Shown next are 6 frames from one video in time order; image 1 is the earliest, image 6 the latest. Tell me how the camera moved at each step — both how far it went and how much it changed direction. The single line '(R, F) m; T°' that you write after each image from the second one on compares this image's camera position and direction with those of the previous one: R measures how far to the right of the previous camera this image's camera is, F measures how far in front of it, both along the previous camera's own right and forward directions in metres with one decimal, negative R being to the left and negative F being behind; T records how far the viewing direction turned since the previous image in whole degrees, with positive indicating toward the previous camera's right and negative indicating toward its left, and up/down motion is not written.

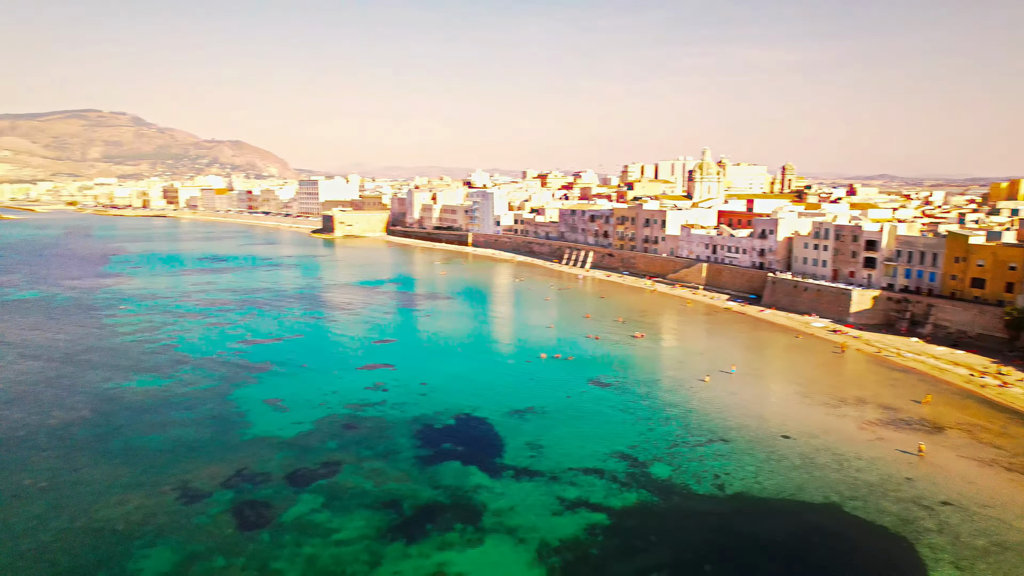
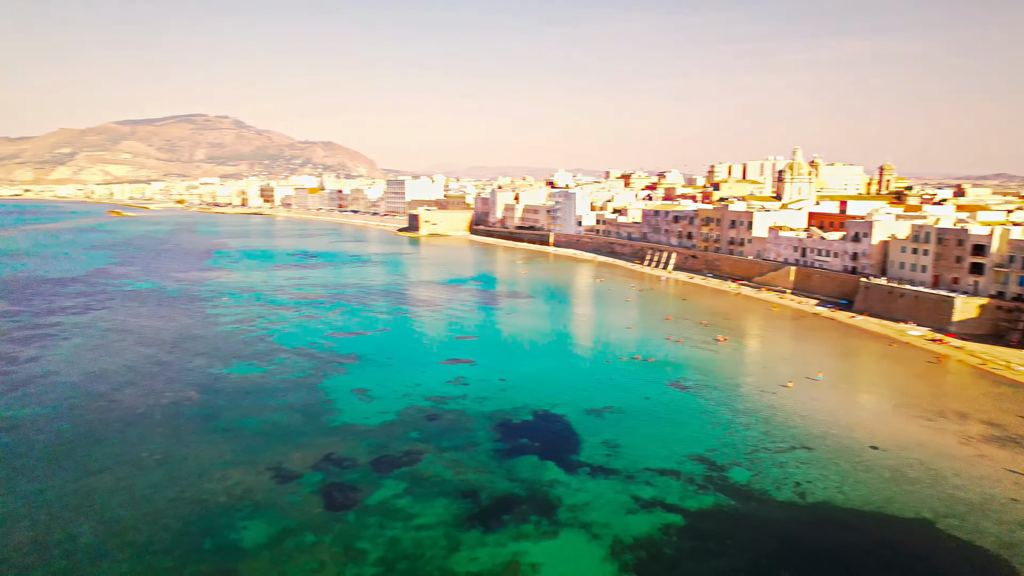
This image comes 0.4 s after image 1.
(+0.1, -0.5) m; -7°
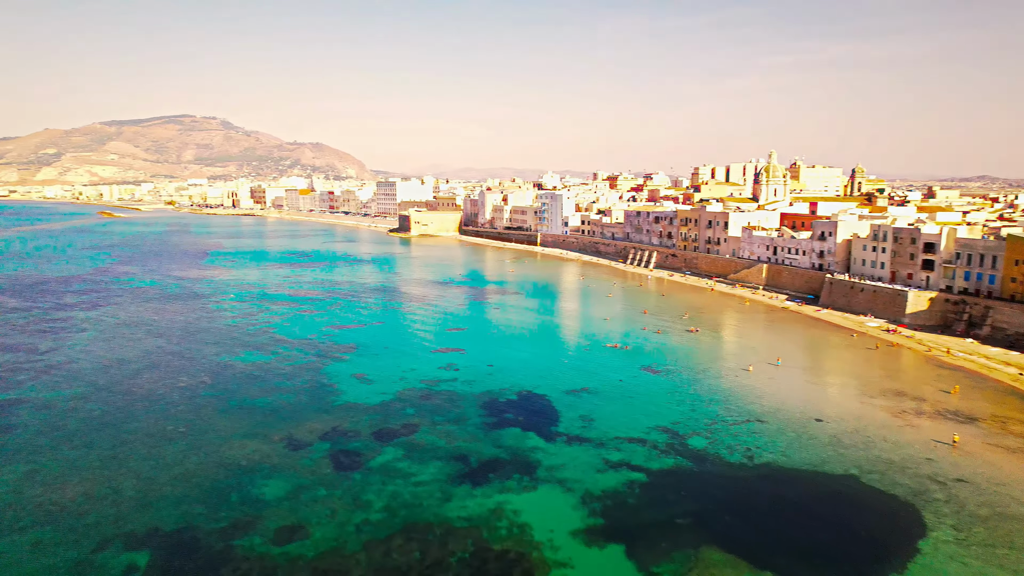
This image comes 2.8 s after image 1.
(+0.2, -3.3) m; +1°
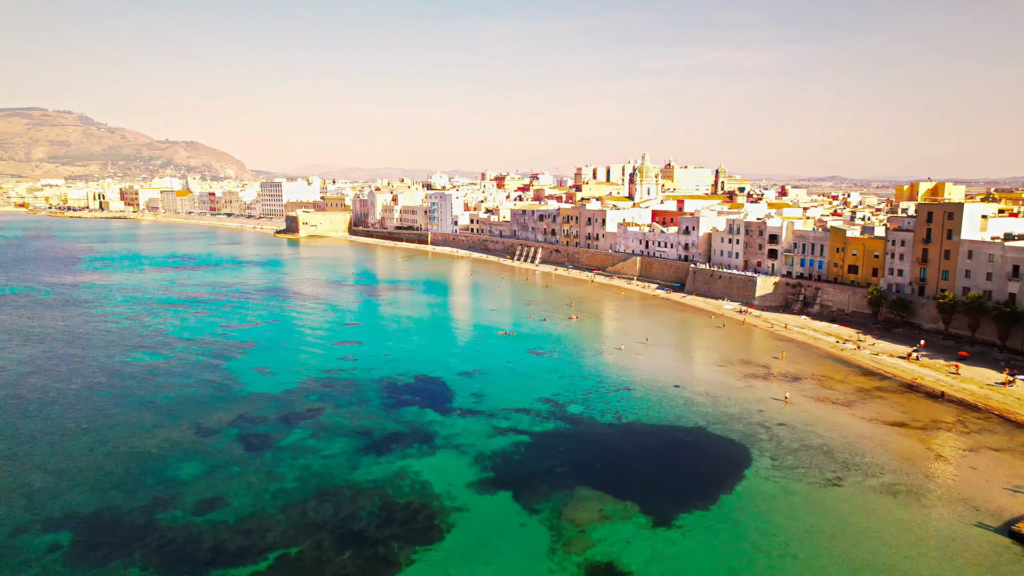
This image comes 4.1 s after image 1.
(-0.2, -3.2) m; +9°
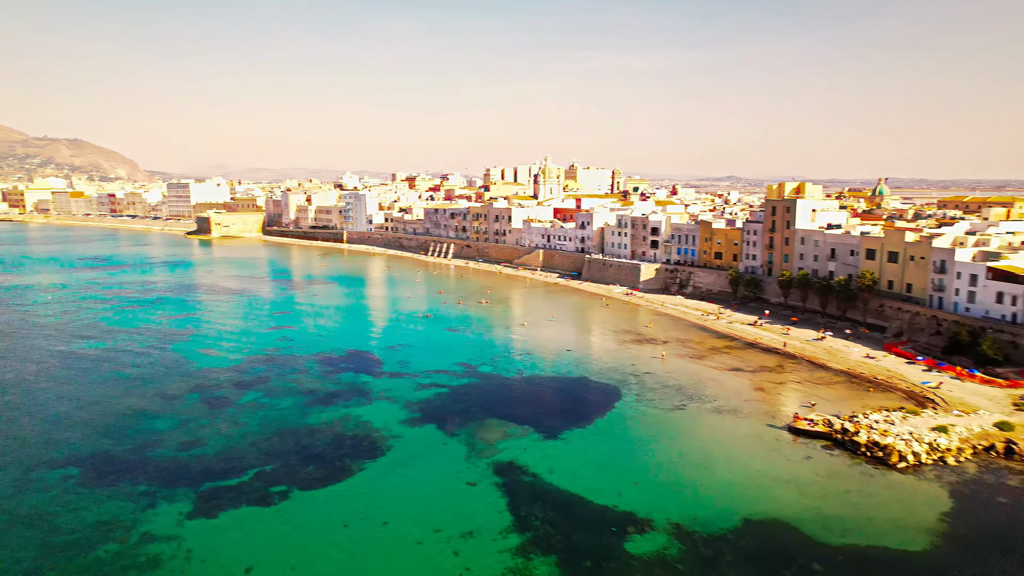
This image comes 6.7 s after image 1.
(-0.4, -6.8) m; +7°
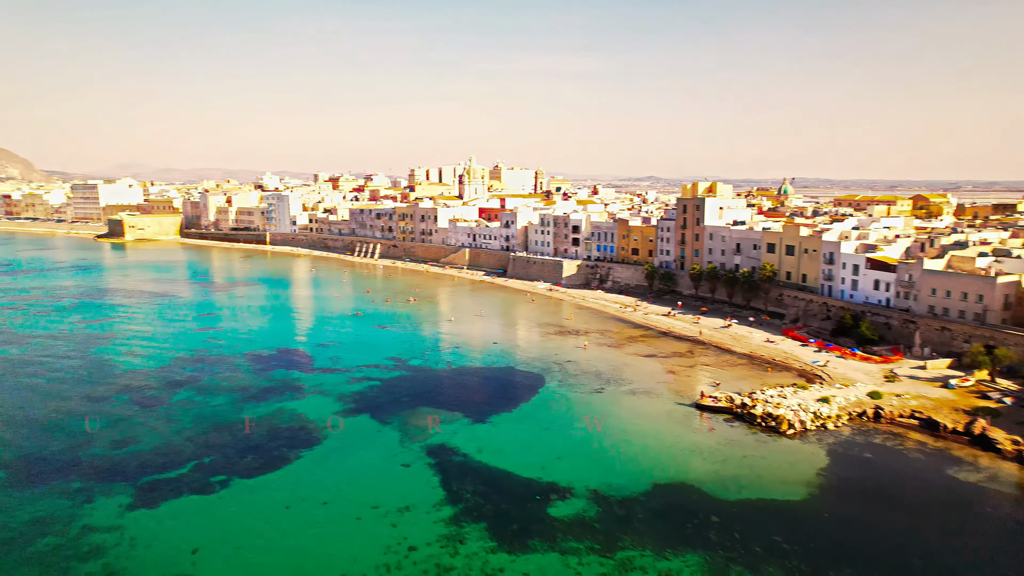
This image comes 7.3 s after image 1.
(-0.1, -1.8) m; +6°
